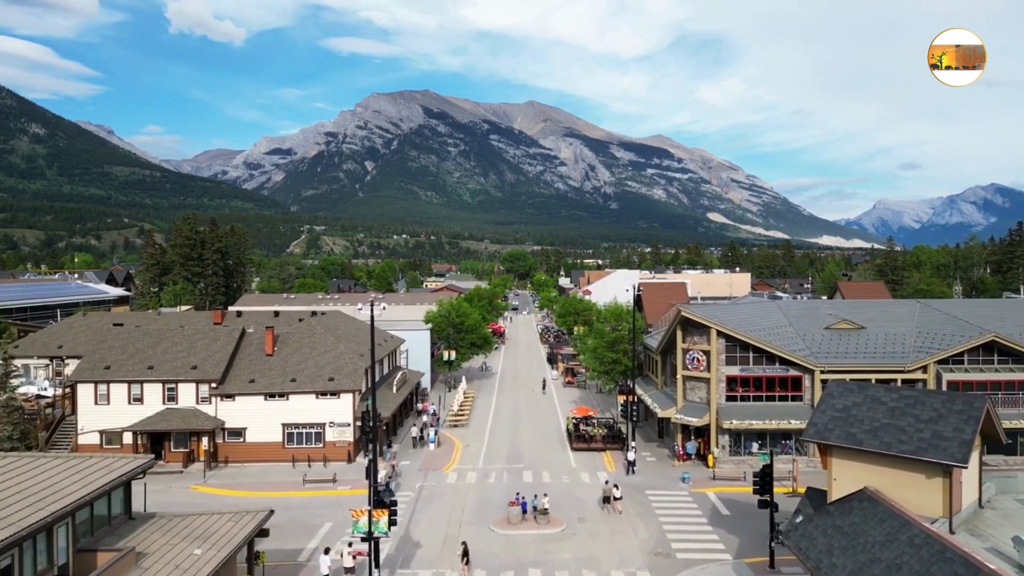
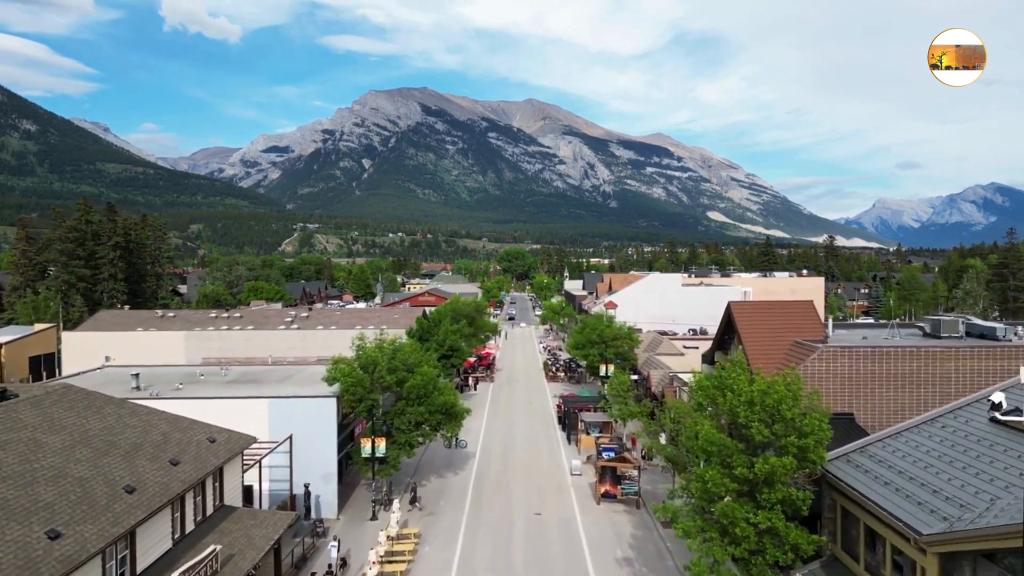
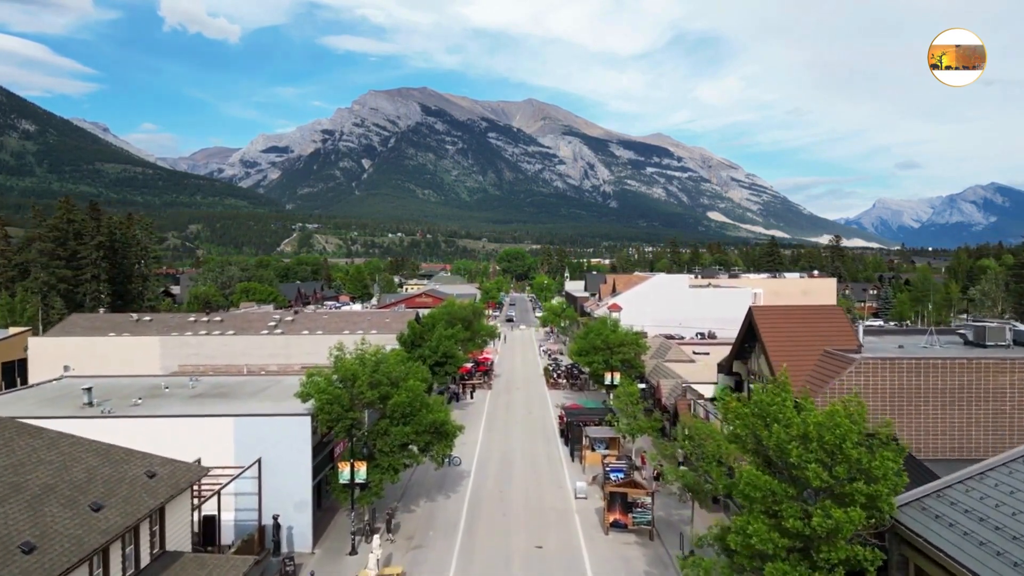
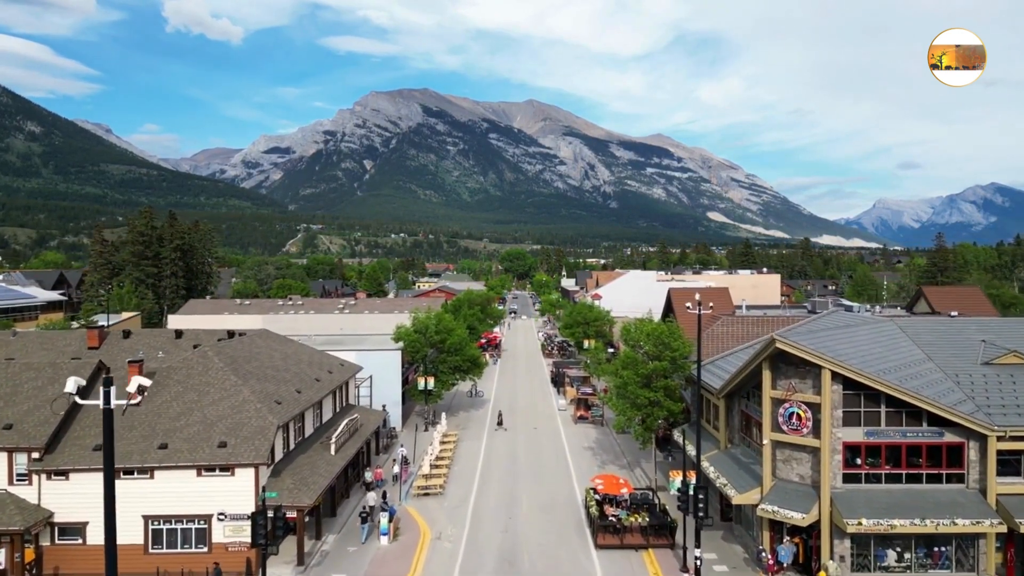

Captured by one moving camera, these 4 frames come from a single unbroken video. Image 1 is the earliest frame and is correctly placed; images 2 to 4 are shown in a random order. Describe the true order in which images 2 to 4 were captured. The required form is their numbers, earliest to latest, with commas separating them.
4, 2, 3
